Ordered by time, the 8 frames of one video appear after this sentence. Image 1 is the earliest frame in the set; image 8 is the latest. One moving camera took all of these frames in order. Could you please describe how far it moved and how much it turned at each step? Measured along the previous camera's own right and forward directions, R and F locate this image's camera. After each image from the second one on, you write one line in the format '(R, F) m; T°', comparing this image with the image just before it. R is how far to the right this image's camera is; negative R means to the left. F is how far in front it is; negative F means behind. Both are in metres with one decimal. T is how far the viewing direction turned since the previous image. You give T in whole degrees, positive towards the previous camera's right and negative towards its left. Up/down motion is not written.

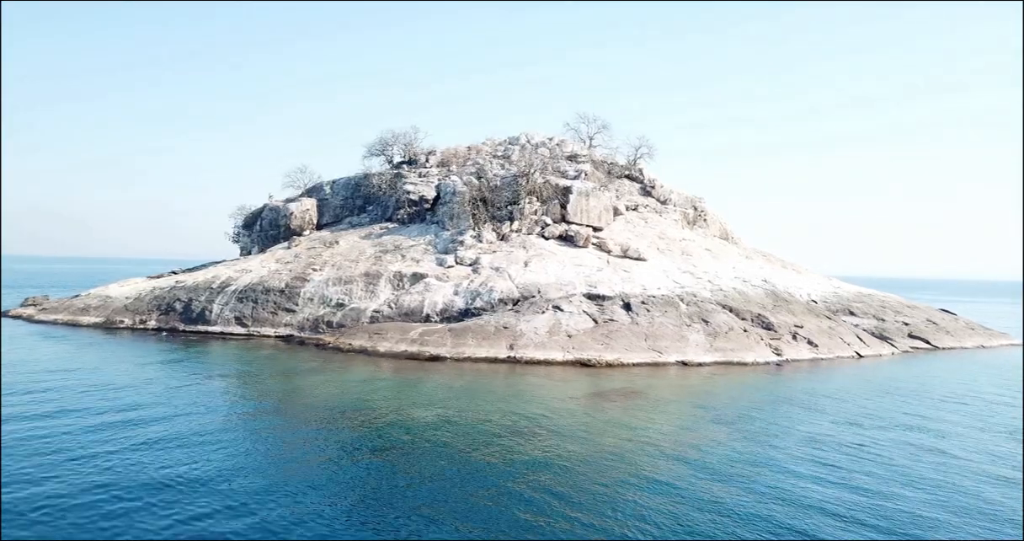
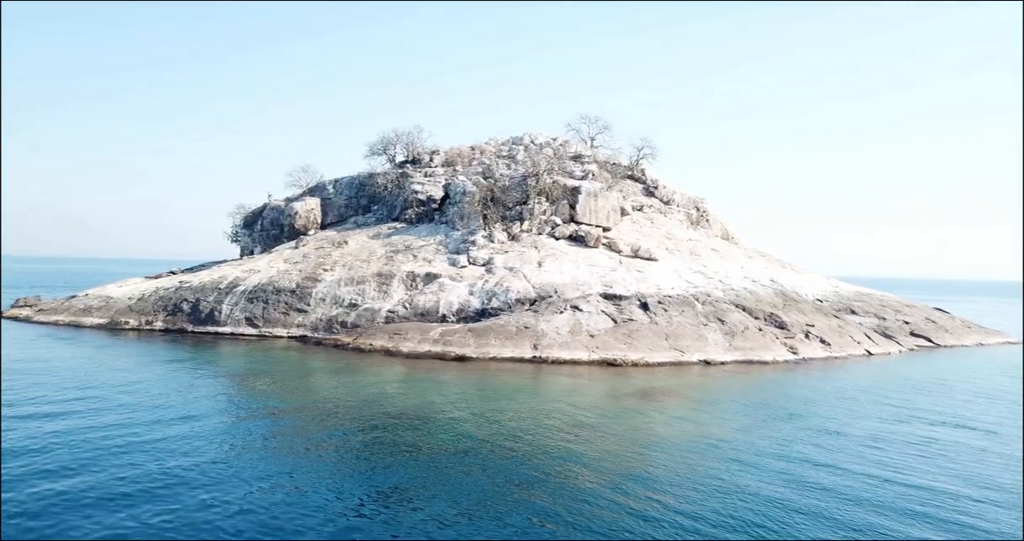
(-2.5, +0.1) m; +2°
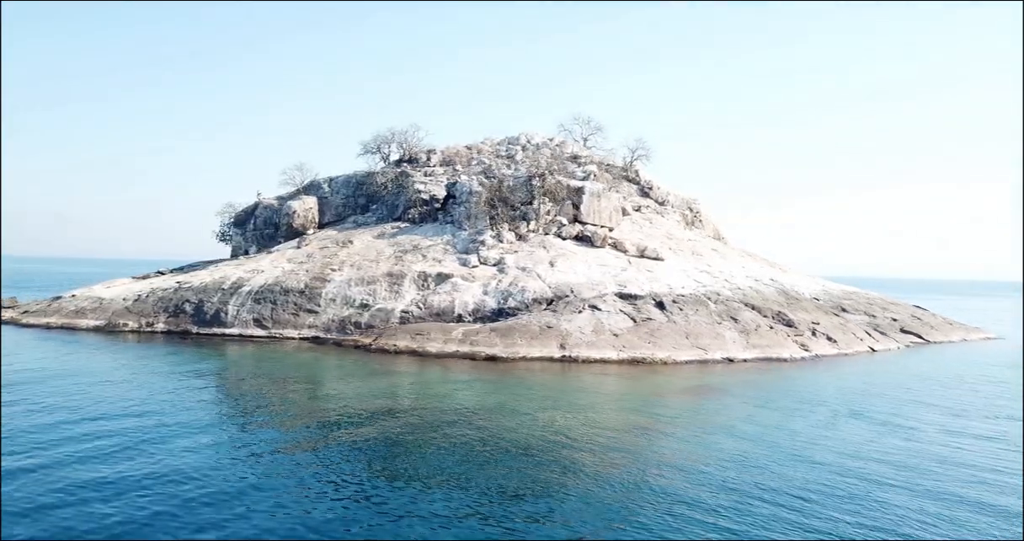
(-3.8, +0.1) m; +3°
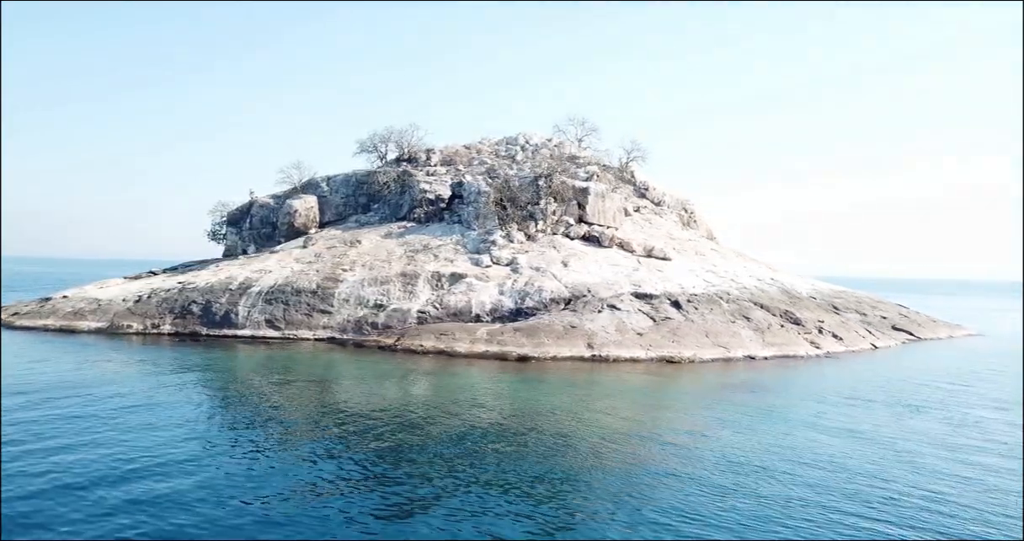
(-3.7, -0.1) m; +3°
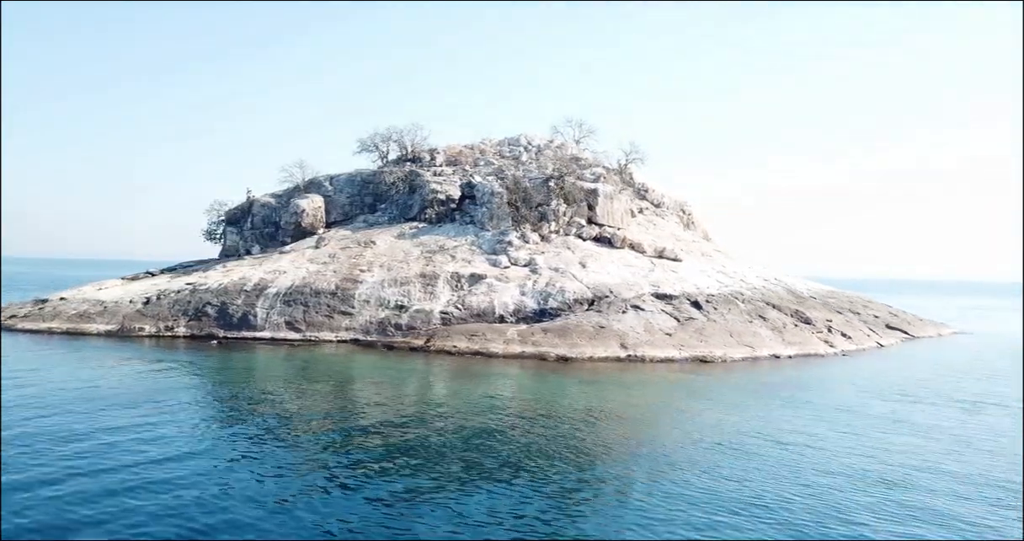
(-4.2, -0.1) m; +3°
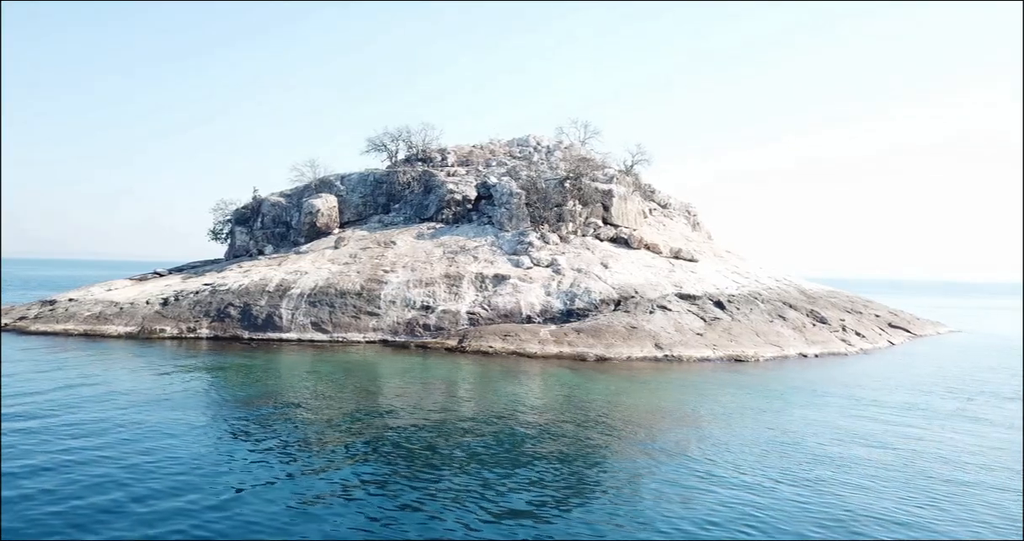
(-3.6, -0.1) m; +2°
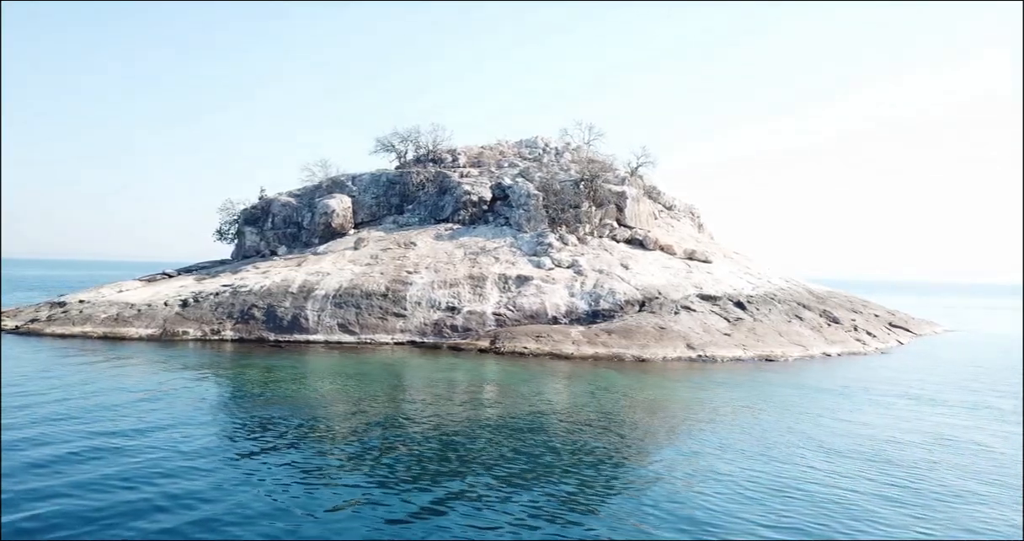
(-3.6, -0.2) m; +2°
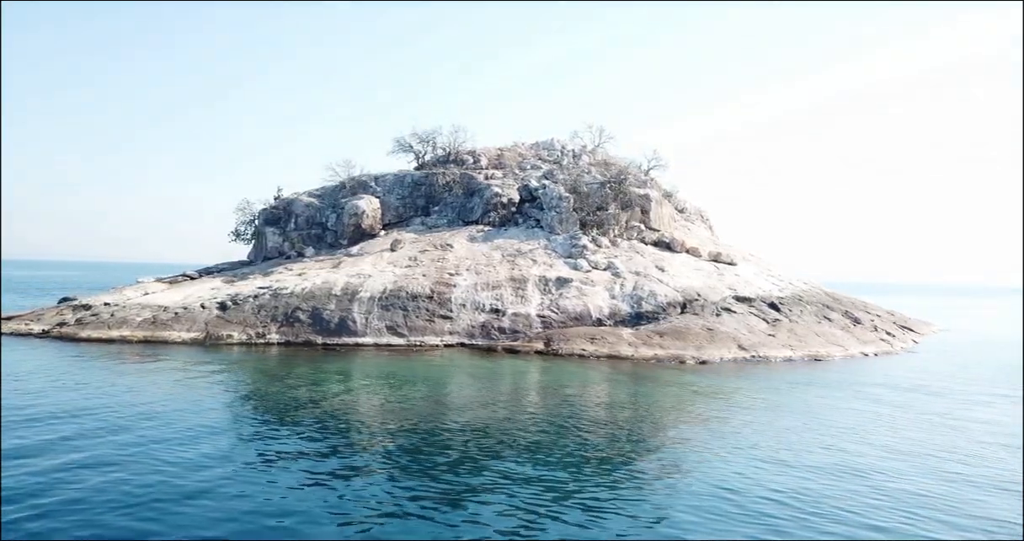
(-5.8, -0.3) m; +3°
